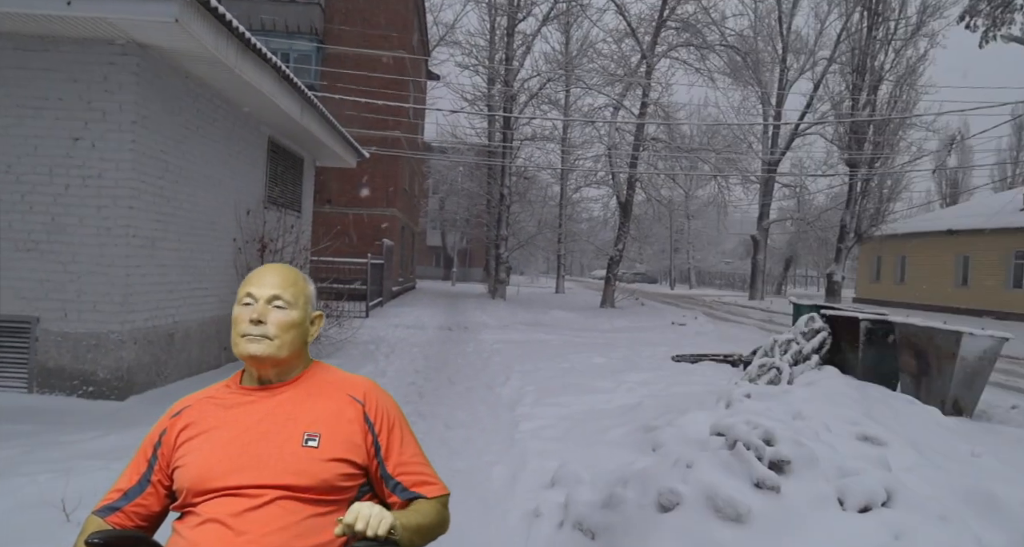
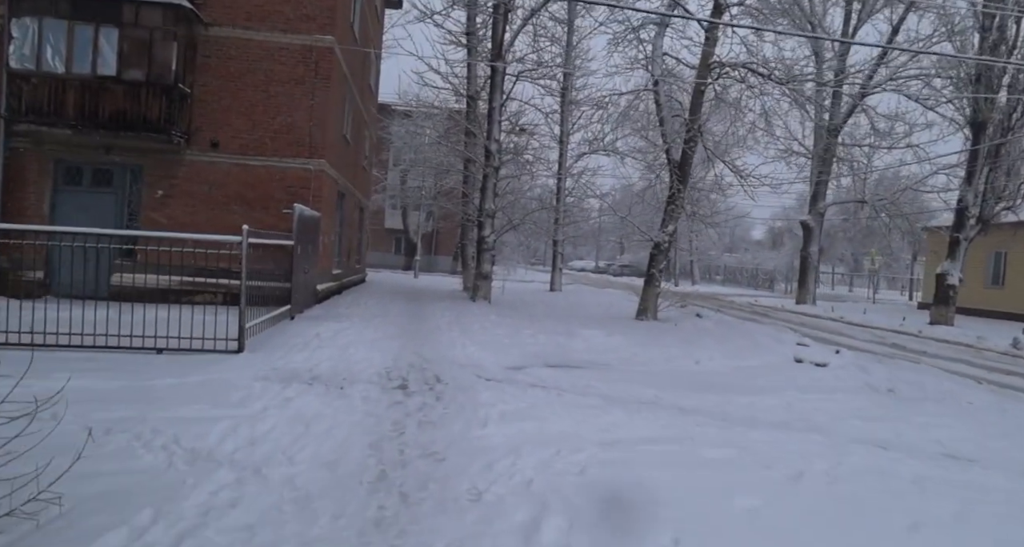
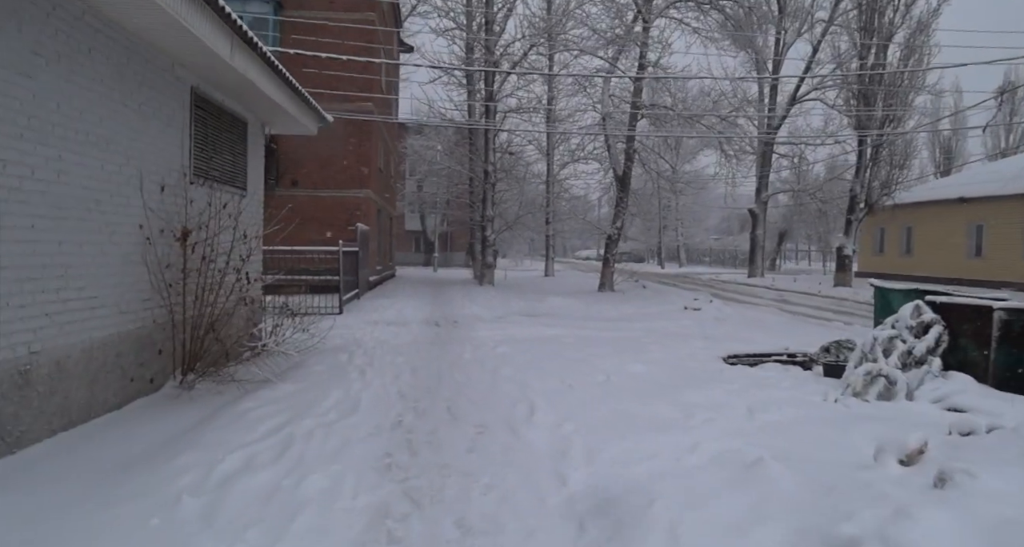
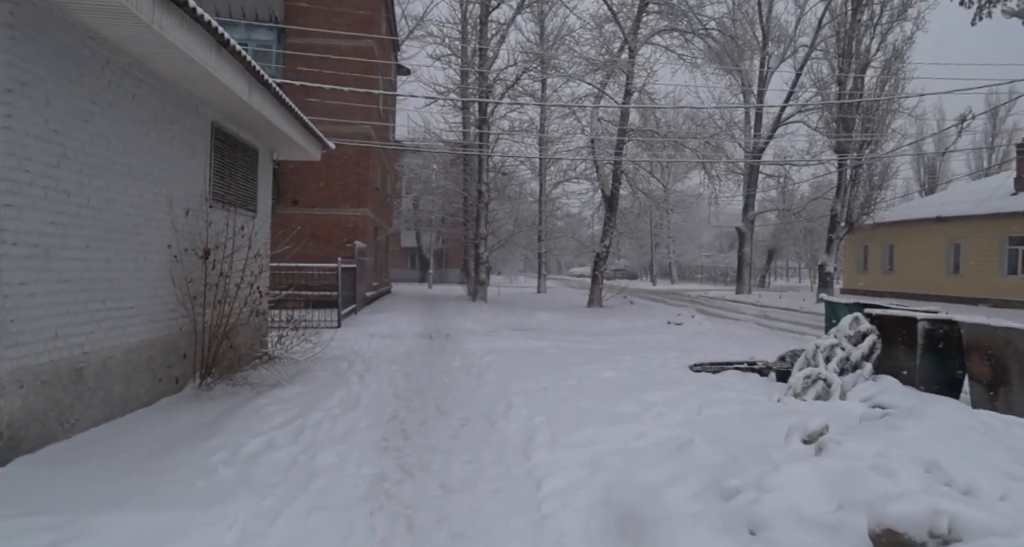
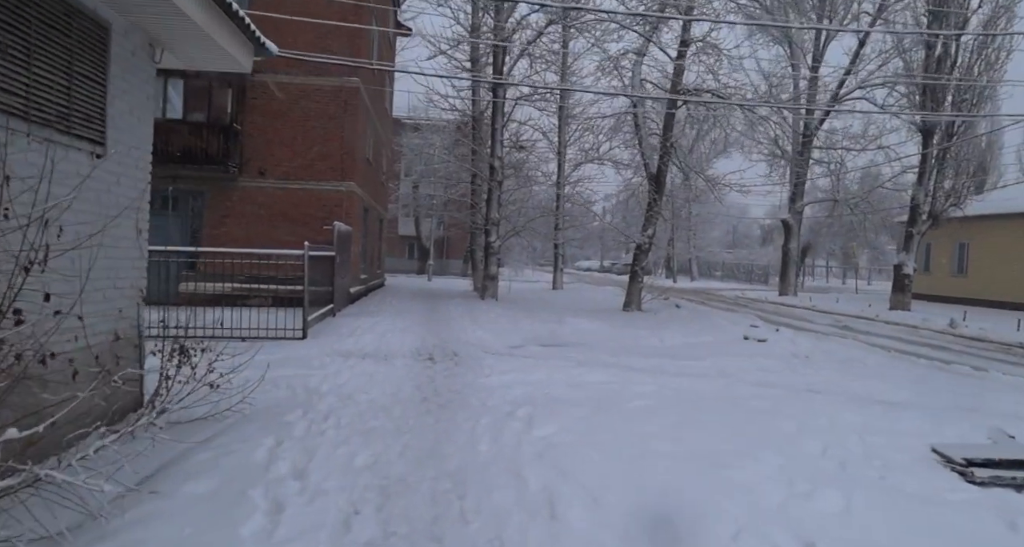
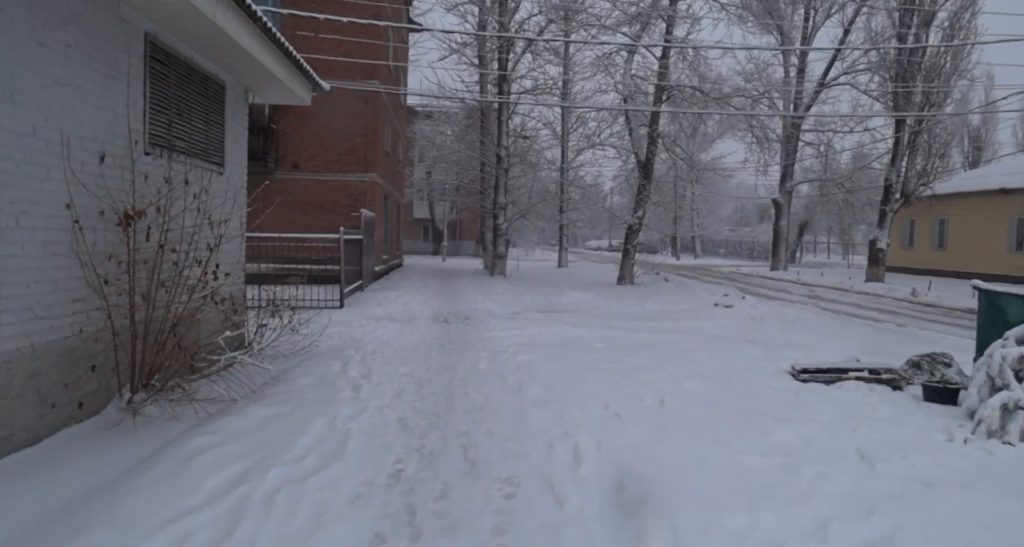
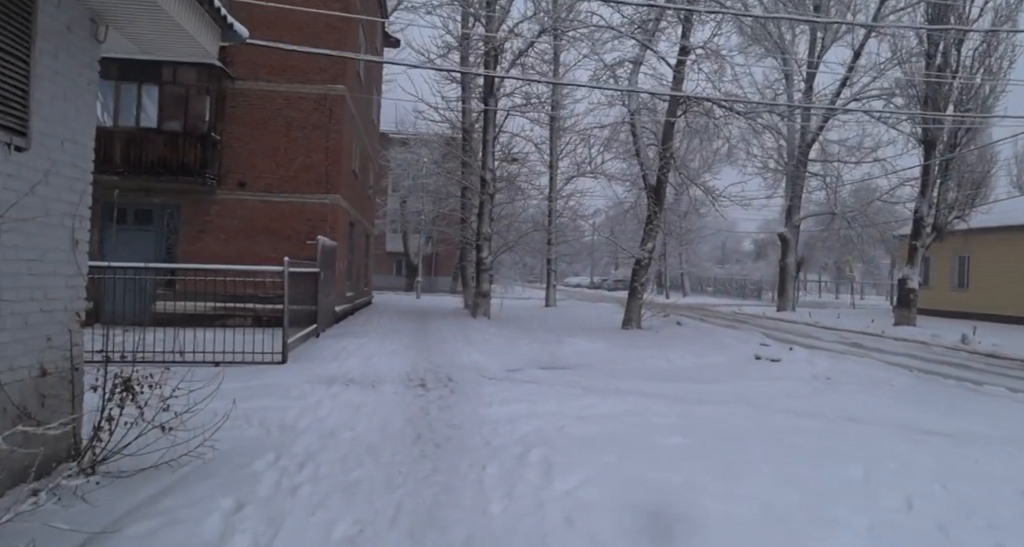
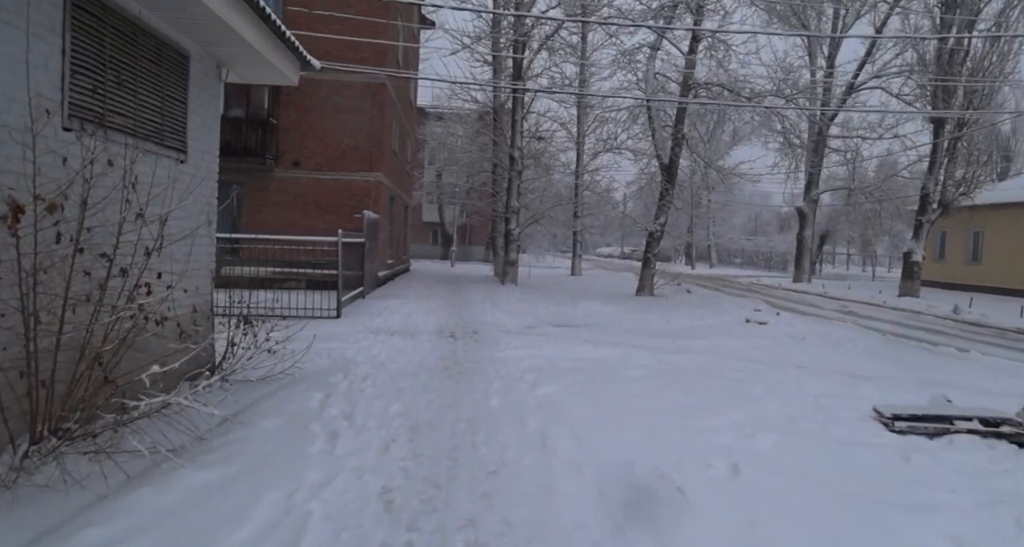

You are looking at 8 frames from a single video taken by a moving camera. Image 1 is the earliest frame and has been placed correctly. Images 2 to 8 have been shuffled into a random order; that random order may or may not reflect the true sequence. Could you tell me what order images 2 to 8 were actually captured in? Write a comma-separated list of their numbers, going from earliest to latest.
4, 3, 6, 8, 5, 7, 2
